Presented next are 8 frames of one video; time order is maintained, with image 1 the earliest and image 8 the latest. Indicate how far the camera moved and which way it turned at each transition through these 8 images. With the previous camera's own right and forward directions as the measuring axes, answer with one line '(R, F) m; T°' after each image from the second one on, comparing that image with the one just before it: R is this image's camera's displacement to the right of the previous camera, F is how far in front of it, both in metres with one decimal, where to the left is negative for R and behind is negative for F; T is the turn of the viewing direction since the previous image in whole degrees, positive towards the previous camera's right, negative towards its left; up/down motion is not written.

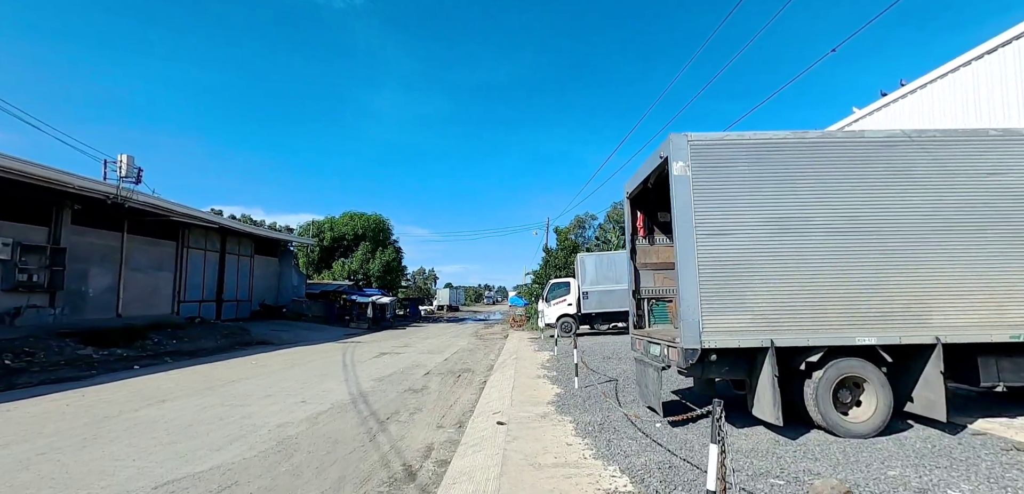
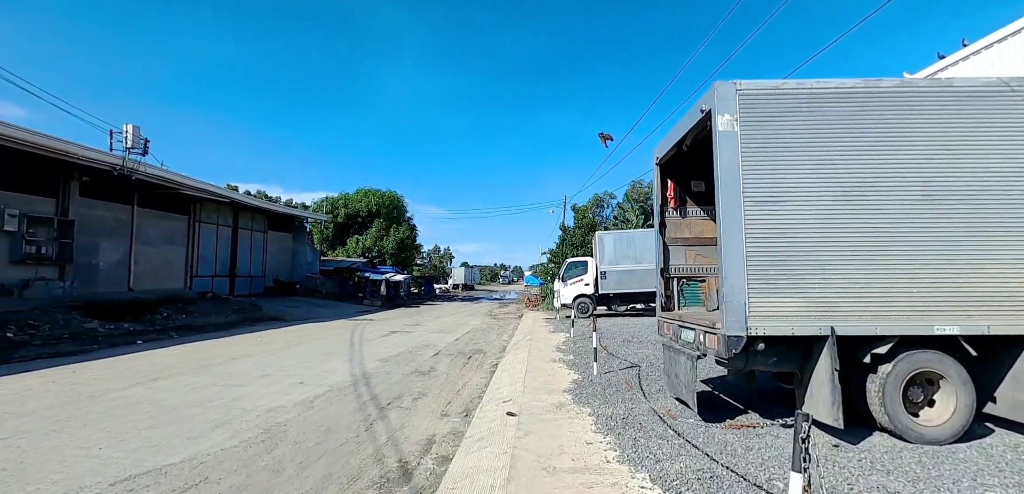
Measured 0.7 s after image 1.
(0.0, +0.8) m; -2°
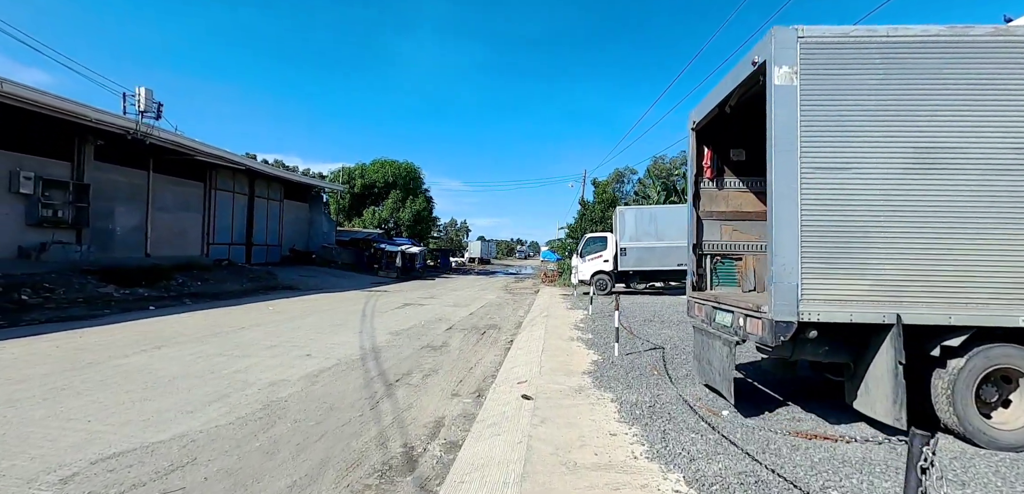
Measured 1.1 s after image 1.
(0.0, +0.5) m; -2°
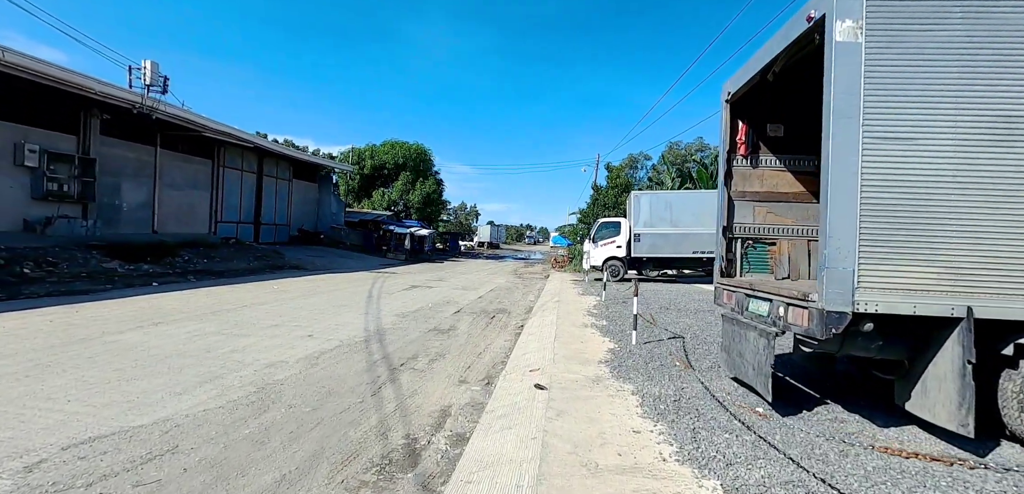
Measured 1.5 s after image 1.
(-0.1, +0.4) m; -1°
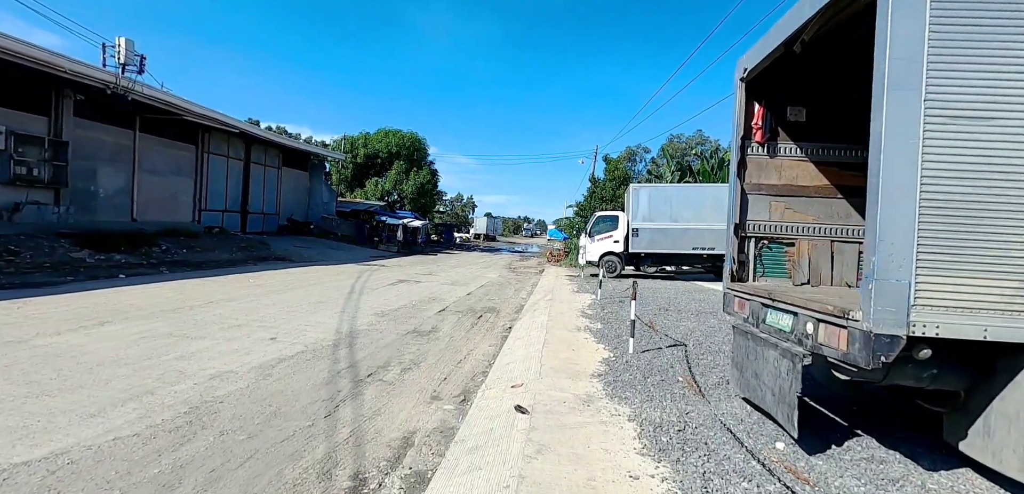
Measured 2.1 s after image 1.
(+0.2, +0.7) m; 0°
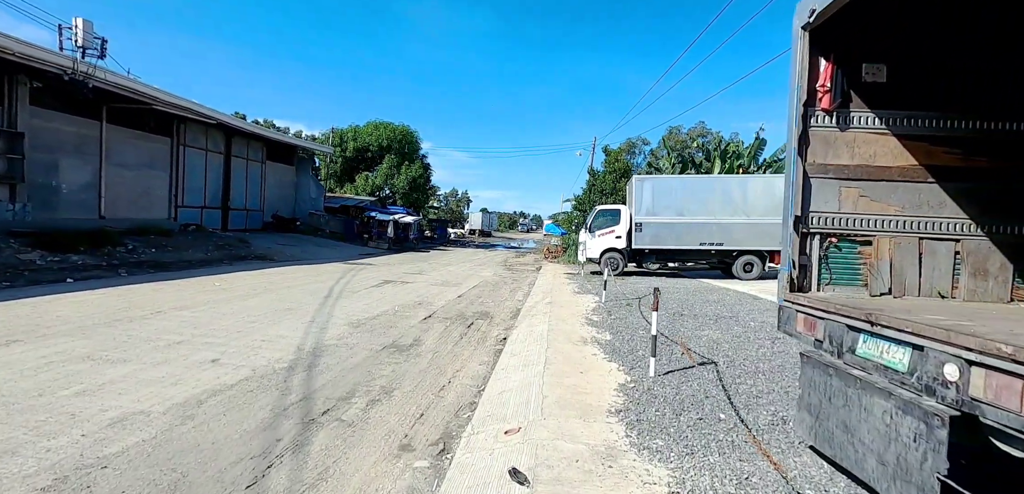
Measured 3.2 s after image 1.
(0.0, +1.1) m; +1°
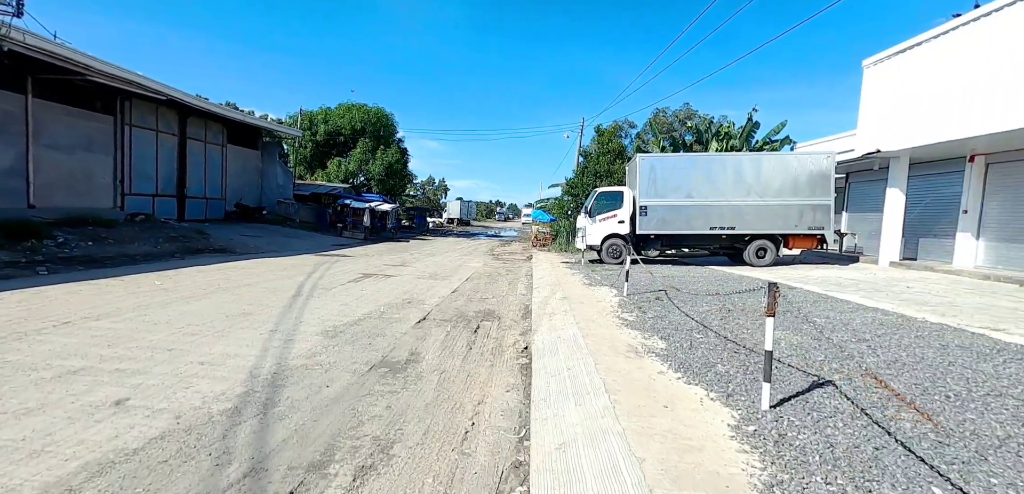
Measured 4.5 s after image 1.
(-0.6, +1.5) m; +3°
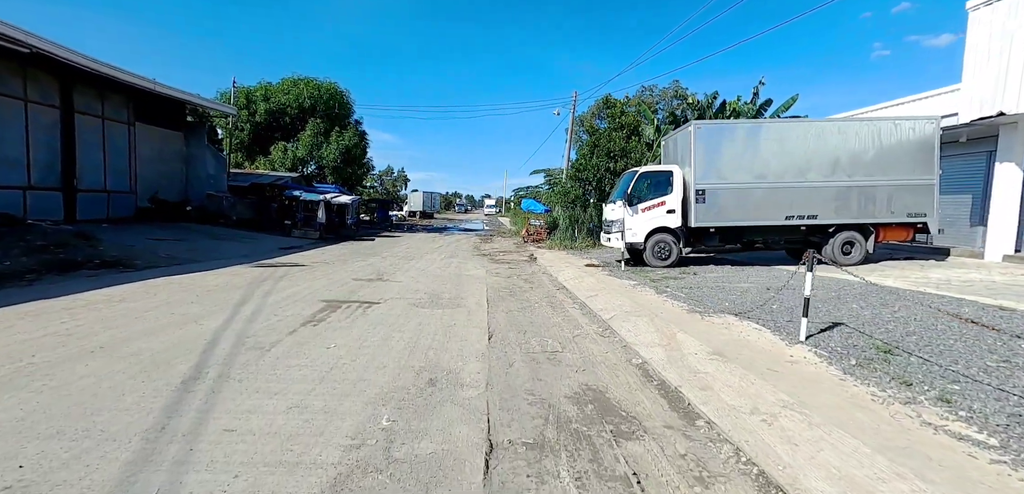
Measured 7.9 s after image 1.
(-1.6, +3.9) m; +6°
